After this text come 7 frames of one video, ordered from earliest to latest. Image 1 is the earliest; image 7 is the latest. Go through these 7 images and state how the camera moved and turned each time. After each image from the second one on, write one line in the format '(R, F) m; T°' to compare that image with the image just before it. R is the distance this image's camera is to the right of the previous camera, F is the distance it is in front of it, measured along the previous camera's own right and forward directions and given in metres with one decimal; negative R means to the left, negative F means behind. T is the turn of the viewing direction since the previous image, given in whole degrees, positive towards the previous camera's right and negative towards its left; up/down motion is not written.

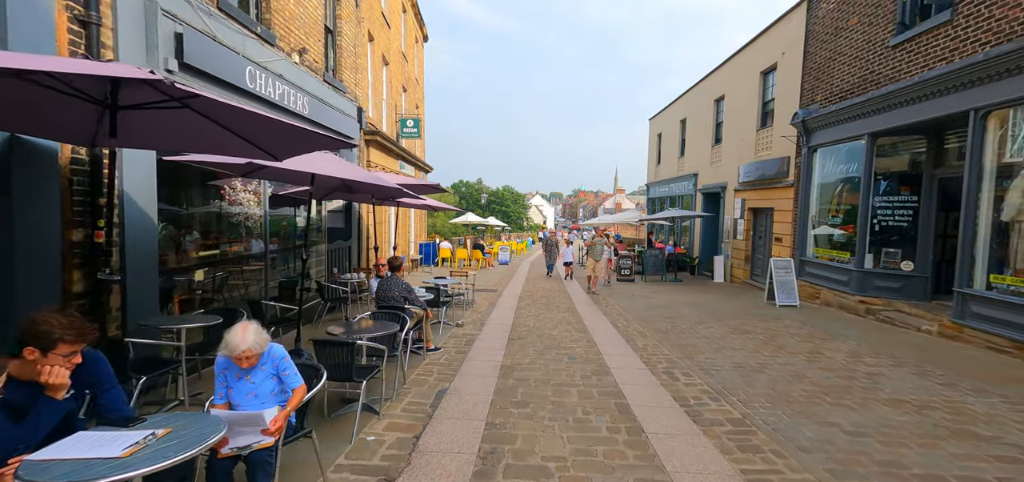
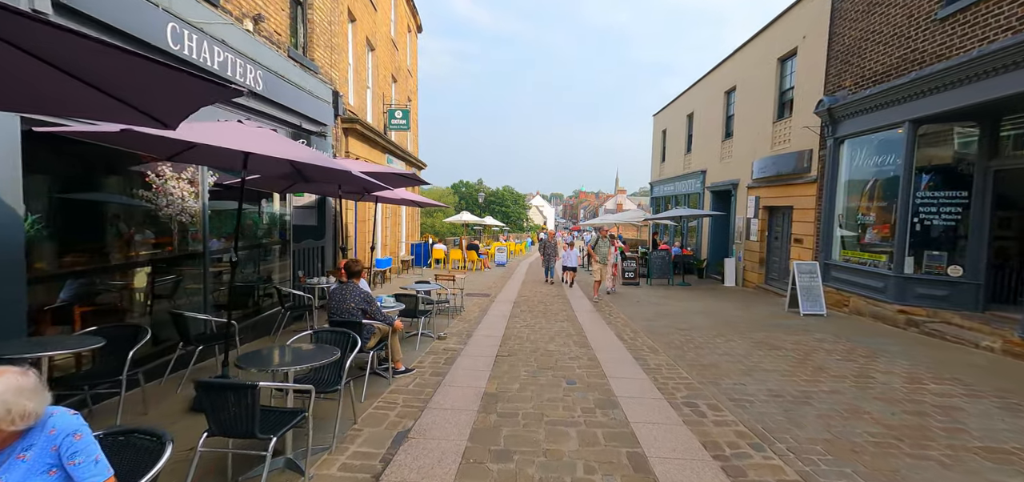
(+0.2, +1.1) m; 0°
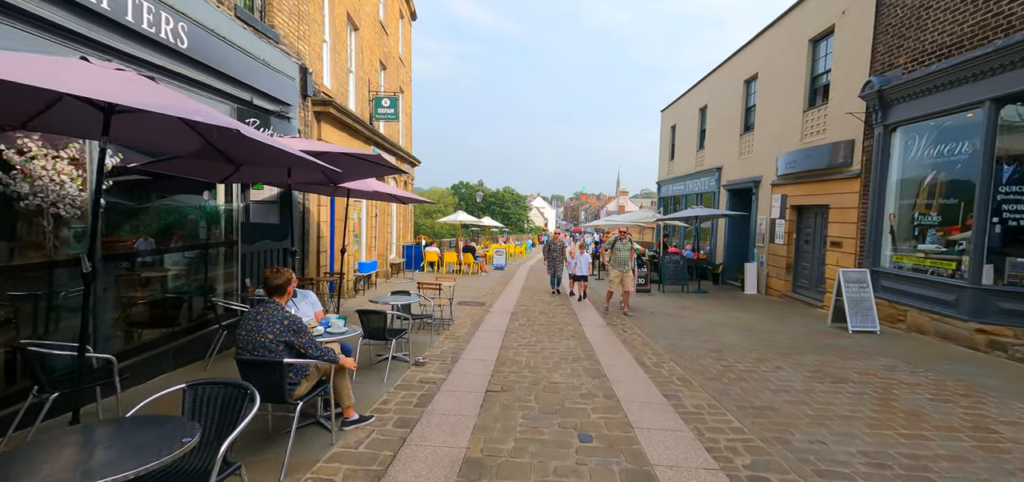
(+0.1, +1.5) m; 0°
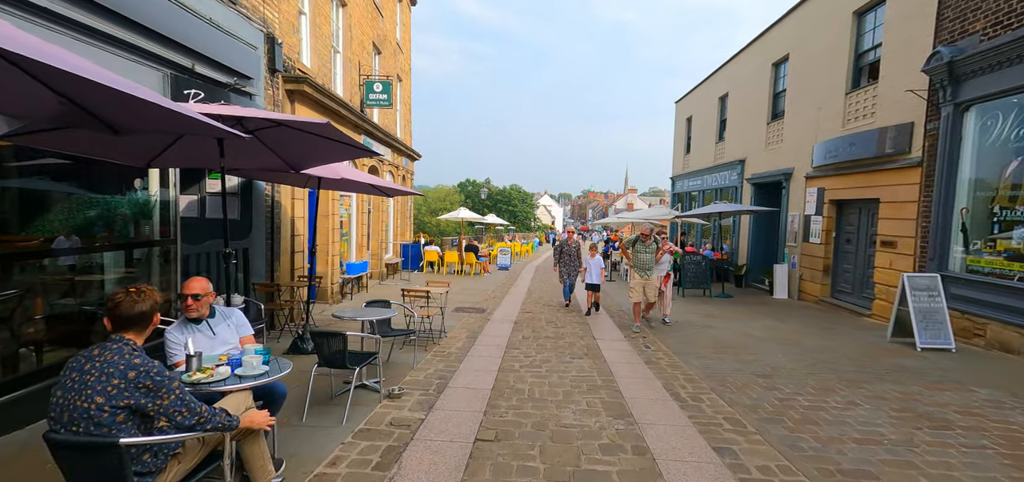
(+0.1, +1.3) m; -1°
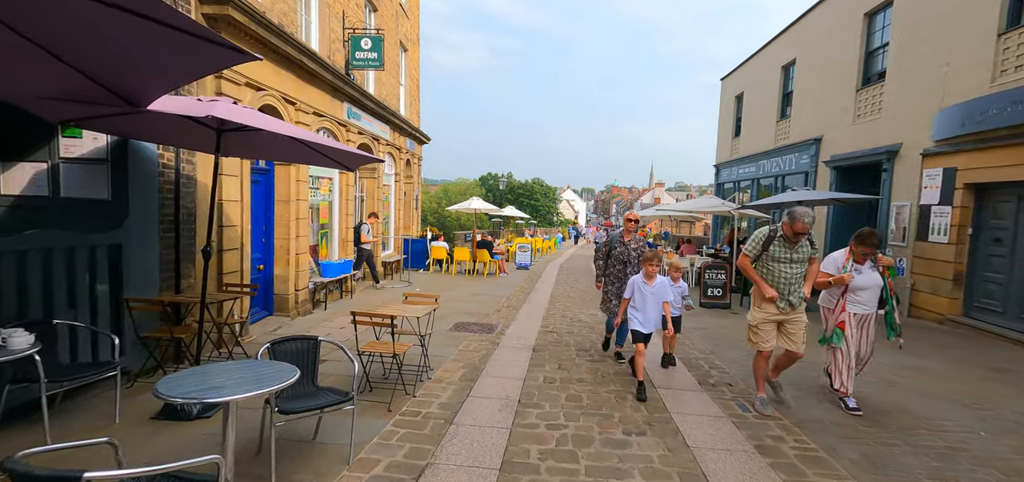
(0.0, +2.6) m; -3°
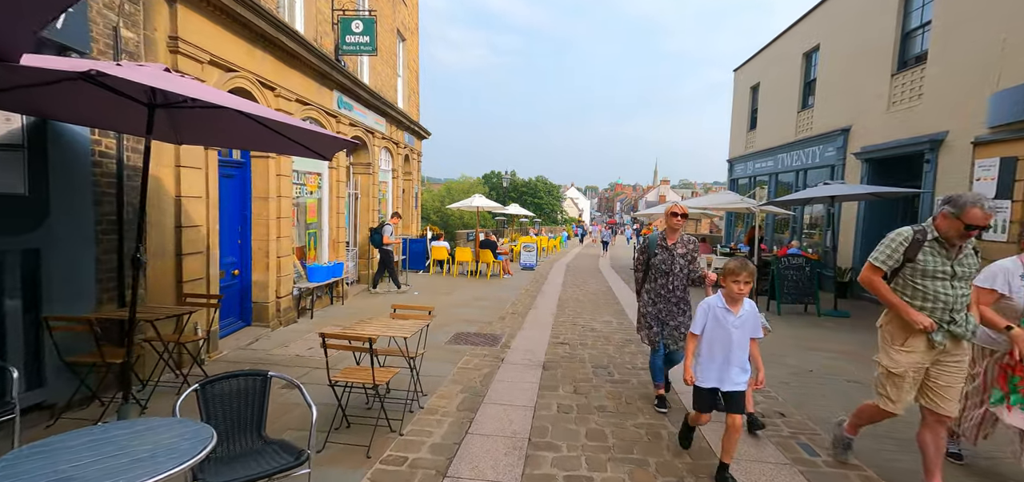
(0.0, +0.9) m; 0°
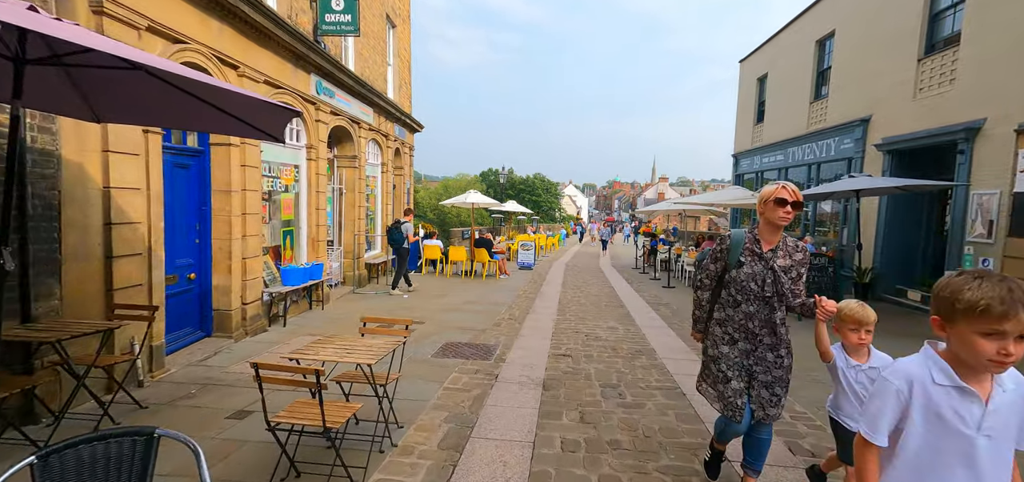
(0.0, +0.8) m; 0°
